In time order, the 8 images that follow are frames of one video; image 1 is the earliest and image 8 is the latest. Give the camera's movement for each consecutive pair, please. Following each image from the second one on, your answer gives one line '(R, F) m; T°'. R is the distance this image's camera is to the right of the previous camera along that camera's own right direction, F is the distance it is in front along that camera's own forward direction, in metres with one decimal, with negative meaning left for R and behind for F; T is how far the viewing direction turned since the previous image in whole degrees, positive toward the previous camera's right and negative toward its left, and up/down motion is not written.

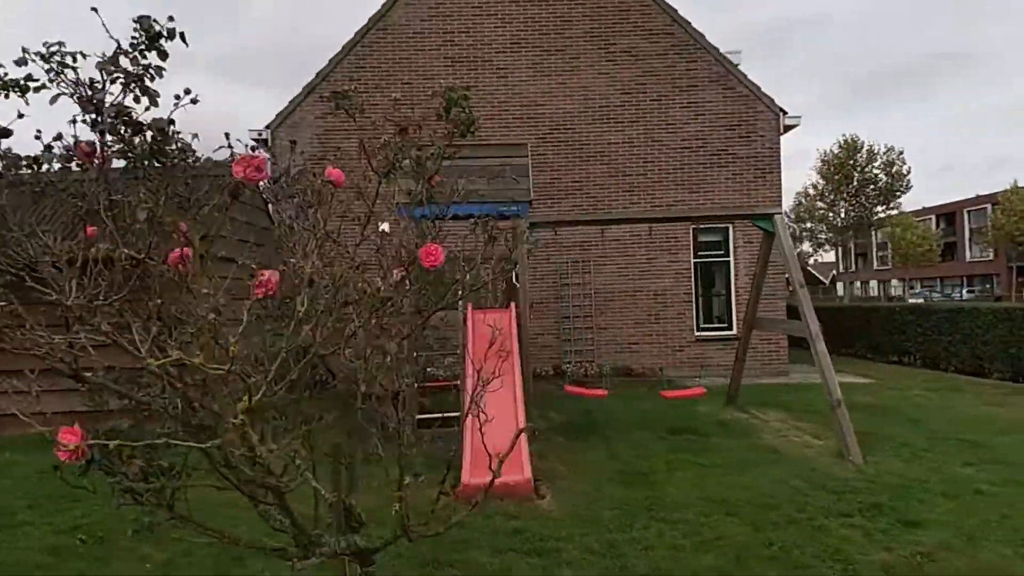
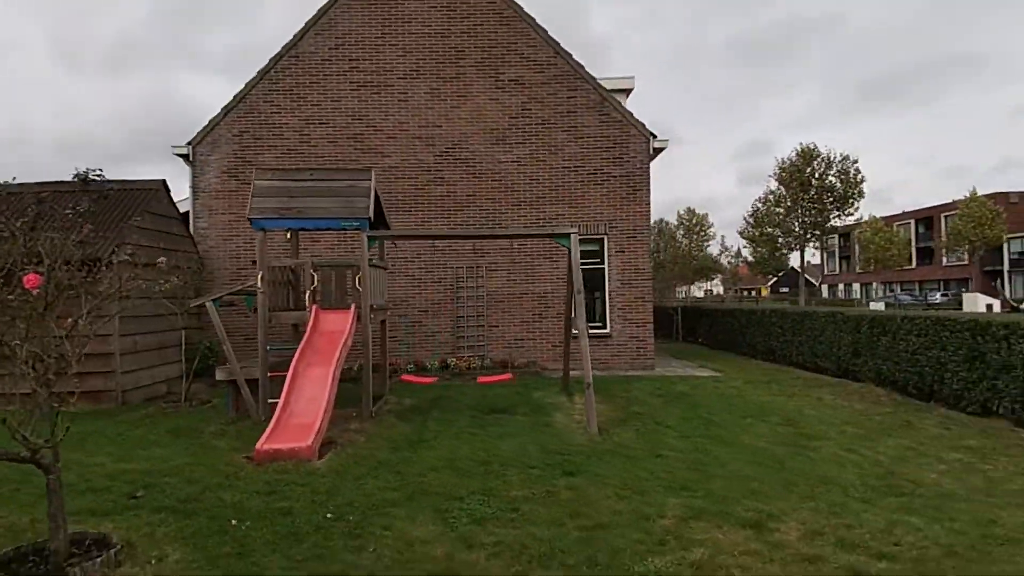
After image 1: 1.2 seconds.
(+1.9, -1.1) m; 0°
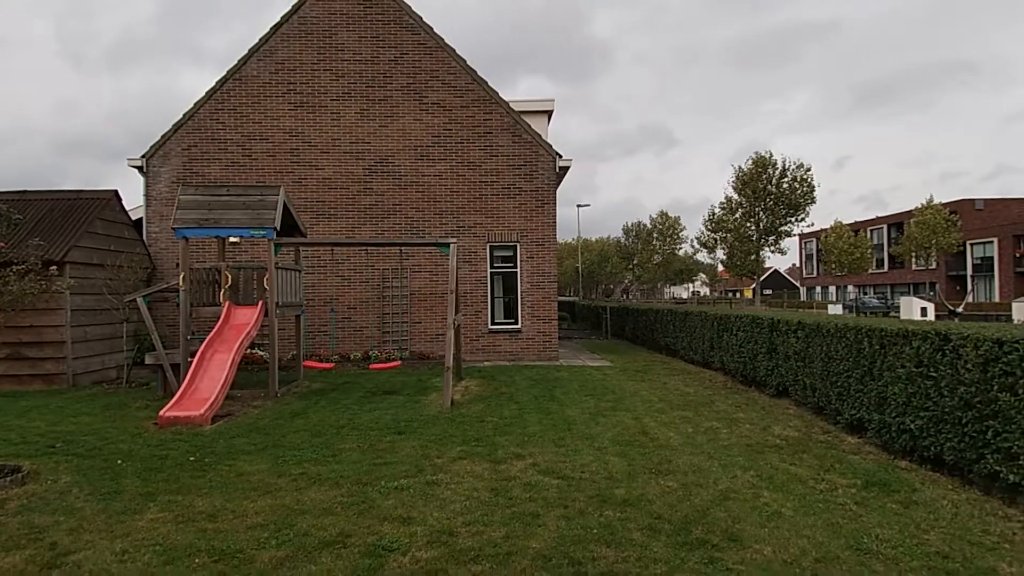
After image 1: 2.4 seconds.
(+1.6, -1.4) m; +1°
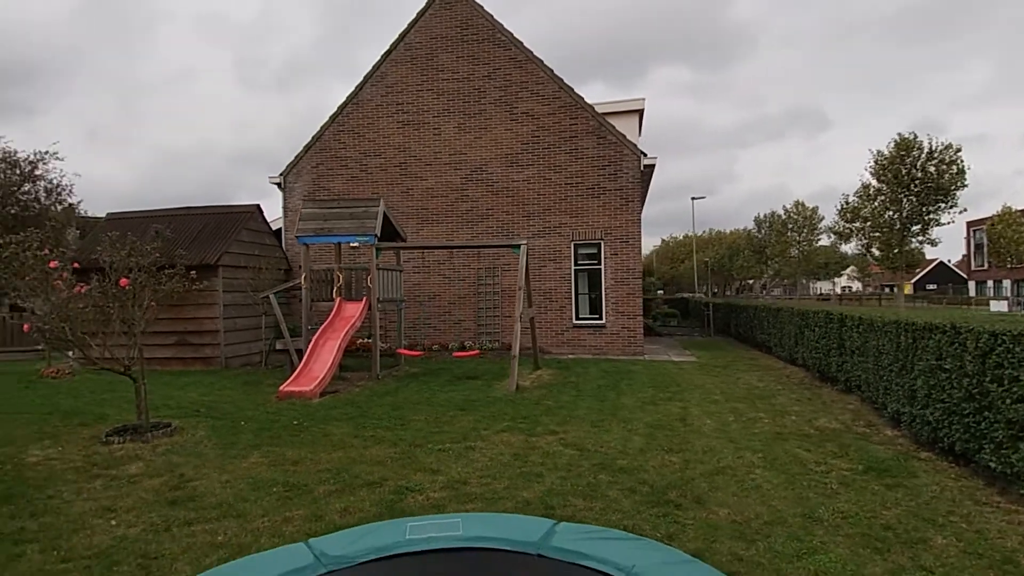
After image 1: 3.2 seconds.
(+0.9, -0.7) m; -12°
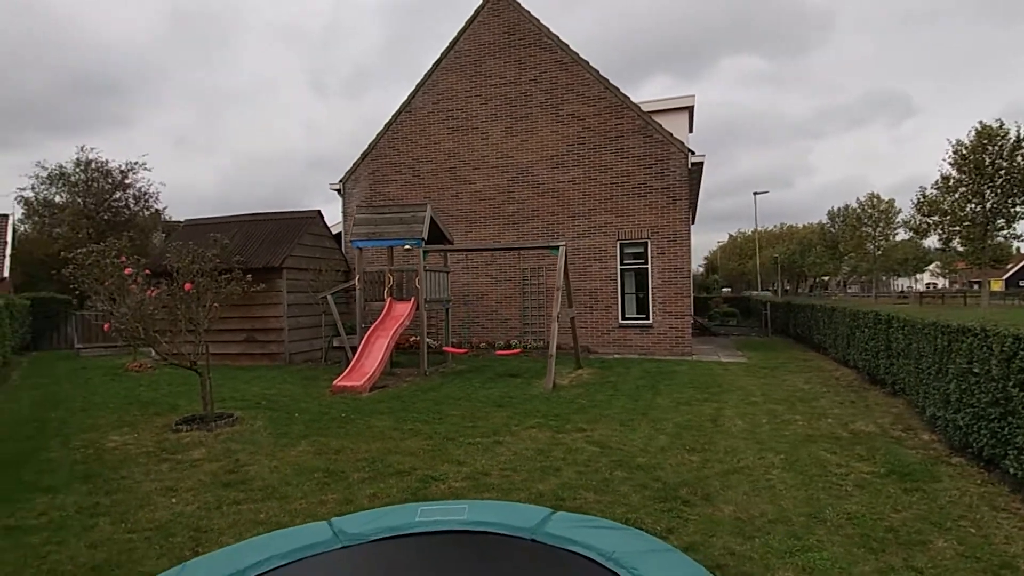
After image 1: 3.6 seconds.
(+0.3, -0.2) m; -6°
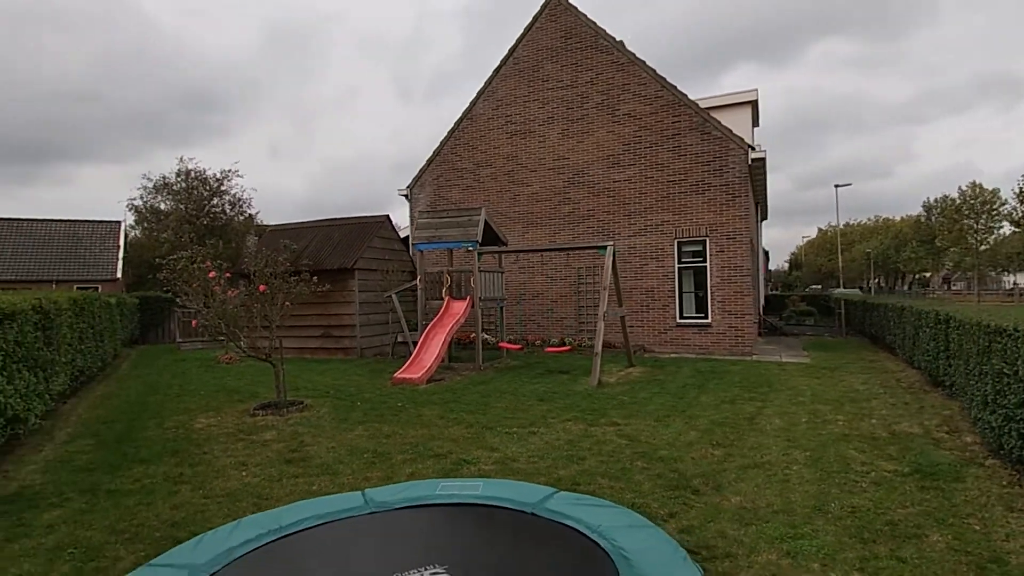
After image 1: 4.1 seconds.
(+0.4, -0.3) m; -7°
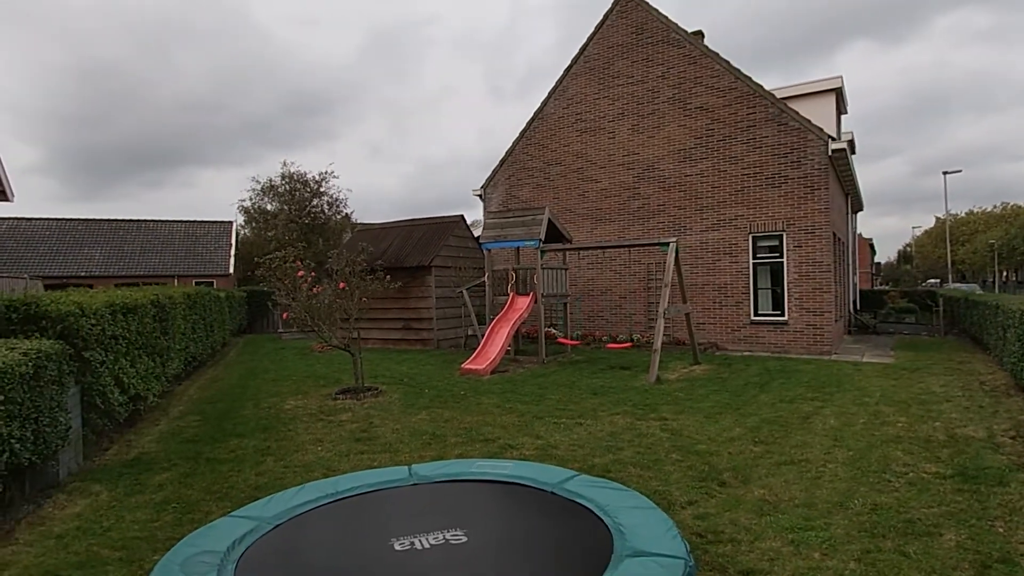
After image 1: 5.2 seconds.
(+0.4, -0.3) m; -8°
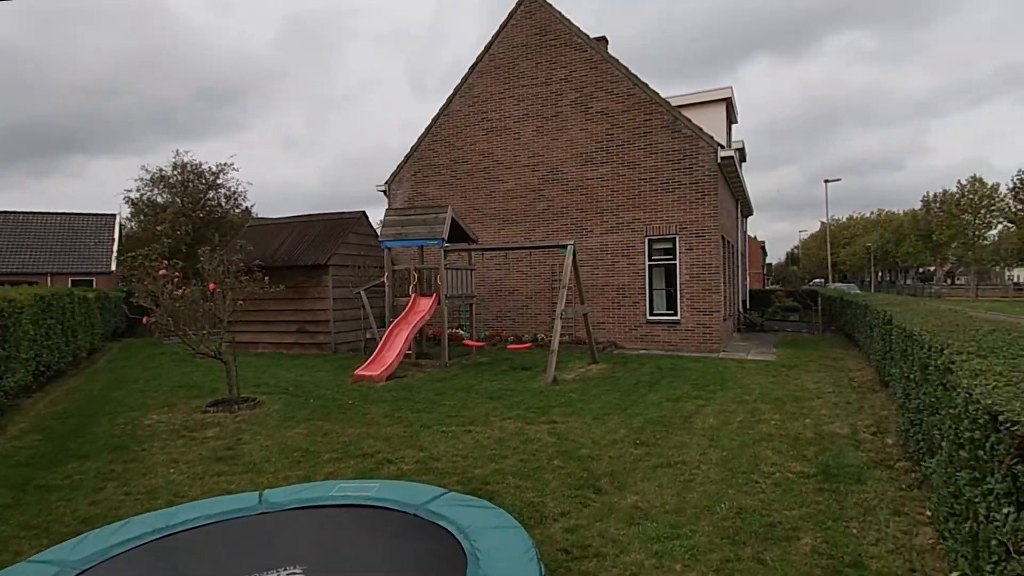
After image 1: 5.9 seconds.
(+0.3, +0.2) m; +8°
